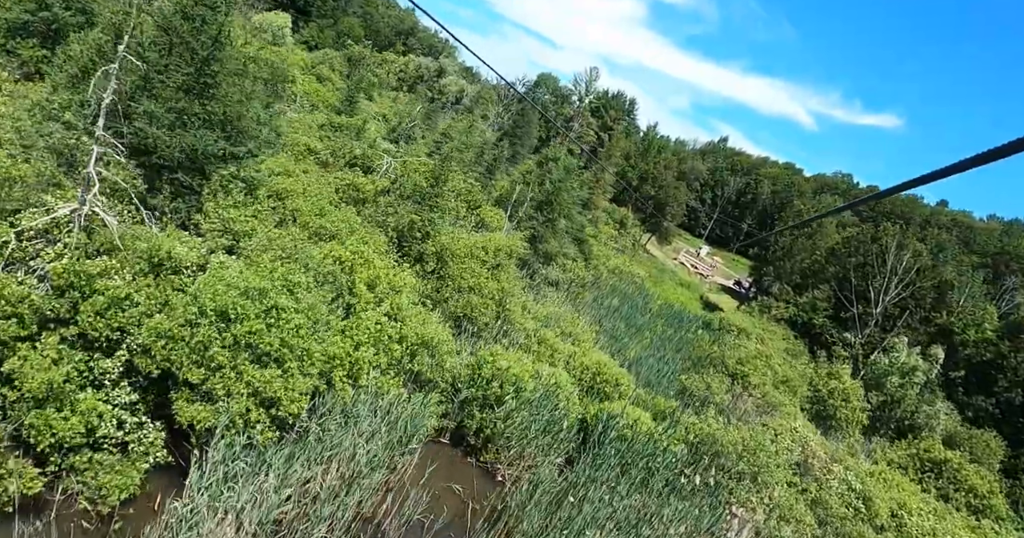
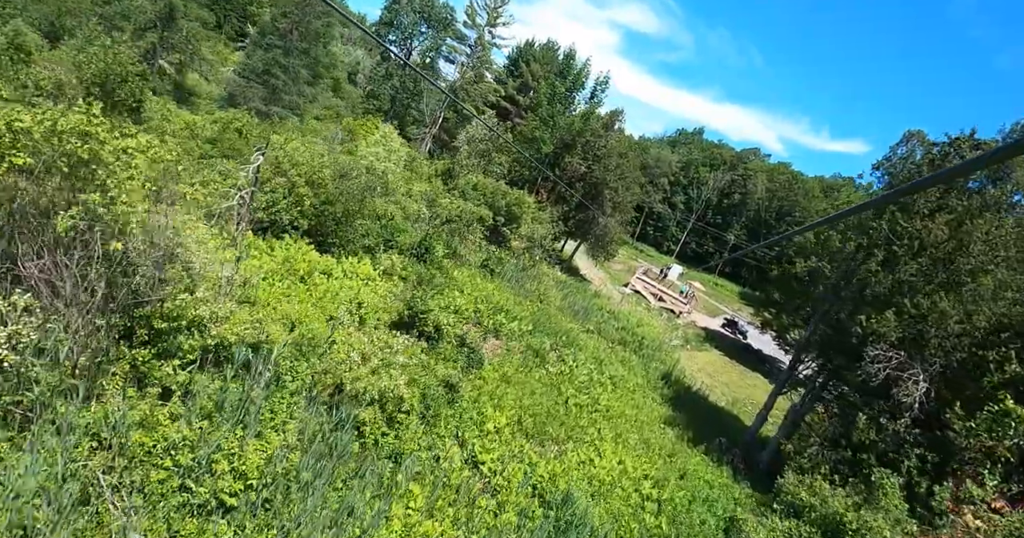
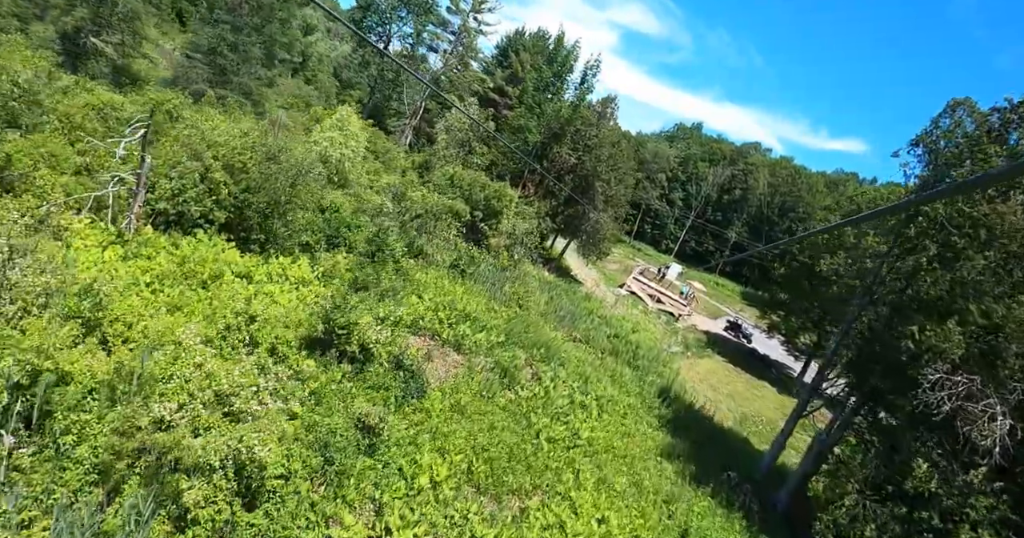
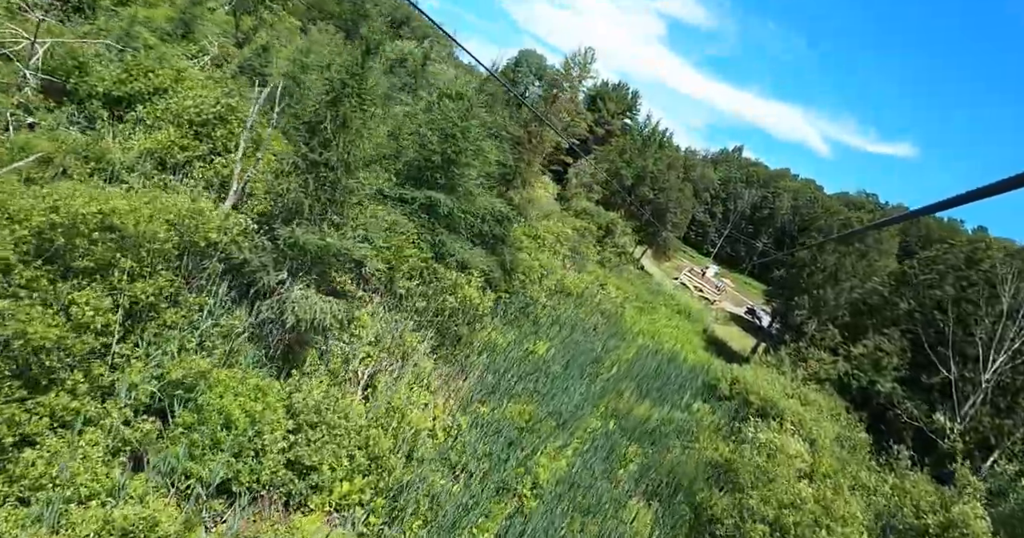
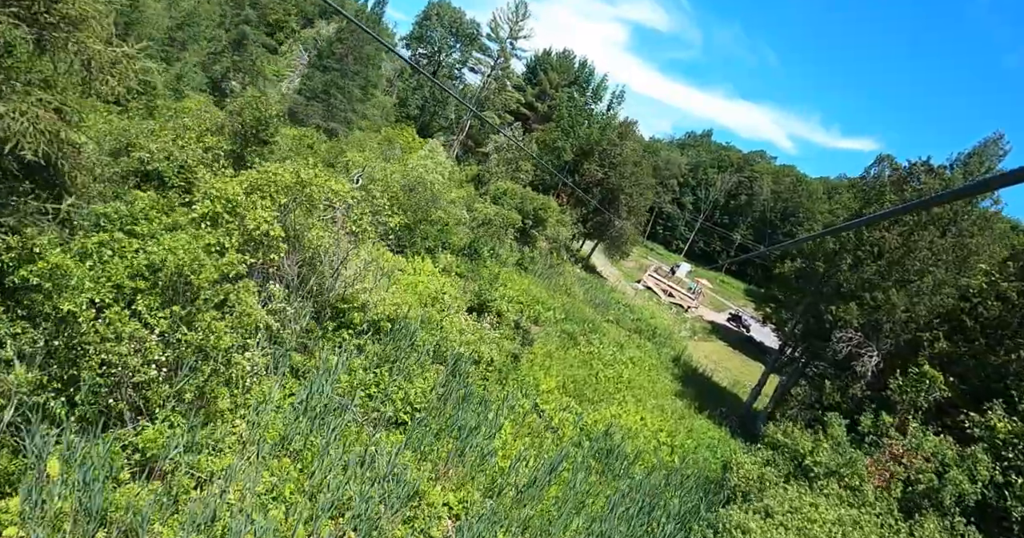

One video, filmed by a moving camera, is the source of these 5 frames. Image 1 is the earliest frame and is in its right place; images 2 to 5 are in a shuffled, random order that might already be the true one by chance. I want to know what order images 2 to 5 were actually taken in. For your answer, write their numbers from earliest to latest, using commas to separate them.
4, 5, 2, 3
